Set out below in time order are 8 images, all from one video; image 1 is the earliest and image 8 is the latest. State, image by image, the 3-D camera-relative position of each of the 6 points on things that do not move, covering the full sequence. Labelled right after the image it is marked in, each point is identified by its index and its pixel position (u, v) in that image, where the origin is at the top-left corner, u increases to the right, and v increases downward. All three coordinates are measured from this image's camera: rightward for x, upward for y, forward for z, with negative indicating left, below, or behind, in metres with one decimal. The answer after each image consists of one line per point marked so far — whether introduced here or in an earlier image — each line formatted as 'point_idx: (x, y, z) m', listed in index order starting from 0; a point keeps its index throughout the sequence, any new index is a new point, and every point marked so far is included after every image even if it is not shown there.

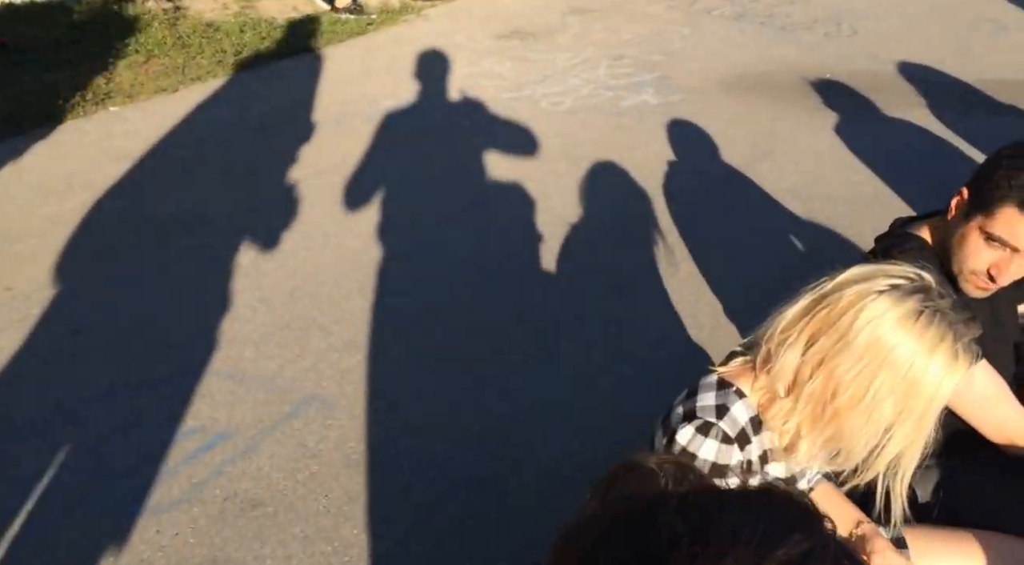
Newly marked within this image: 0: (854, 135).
0: (+1.9, +0.8, +4.6) m
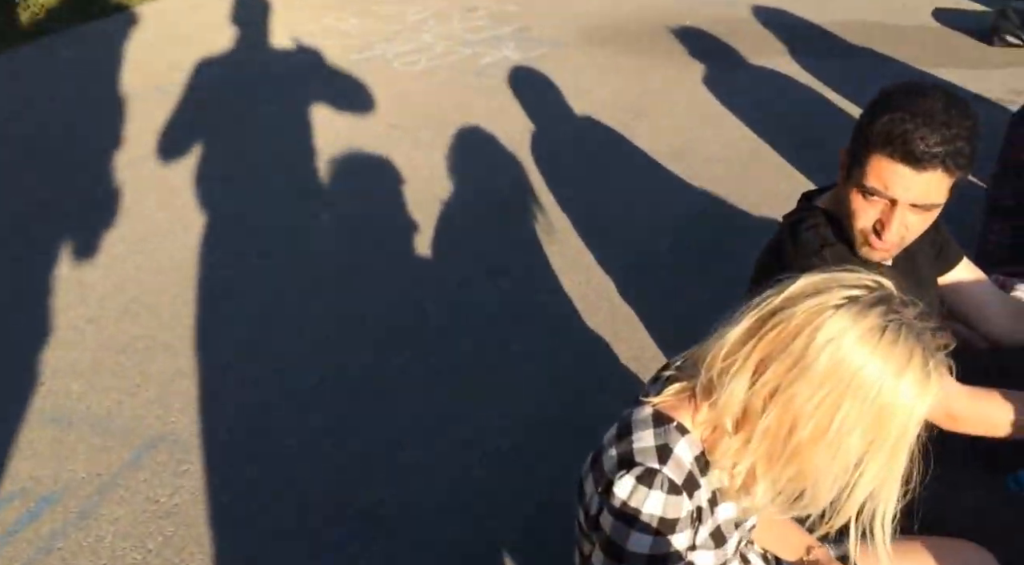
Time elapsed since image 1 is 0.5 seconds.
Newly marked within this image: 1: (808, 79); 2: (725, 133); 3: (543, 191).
0: (+1.1, +1.0, +4.5) m
1: (+1.6, +1.1, +4.5) m
2: (+1.0, +0.7, +4.1) m
3: (+0.1, +0.4, +3.6) m
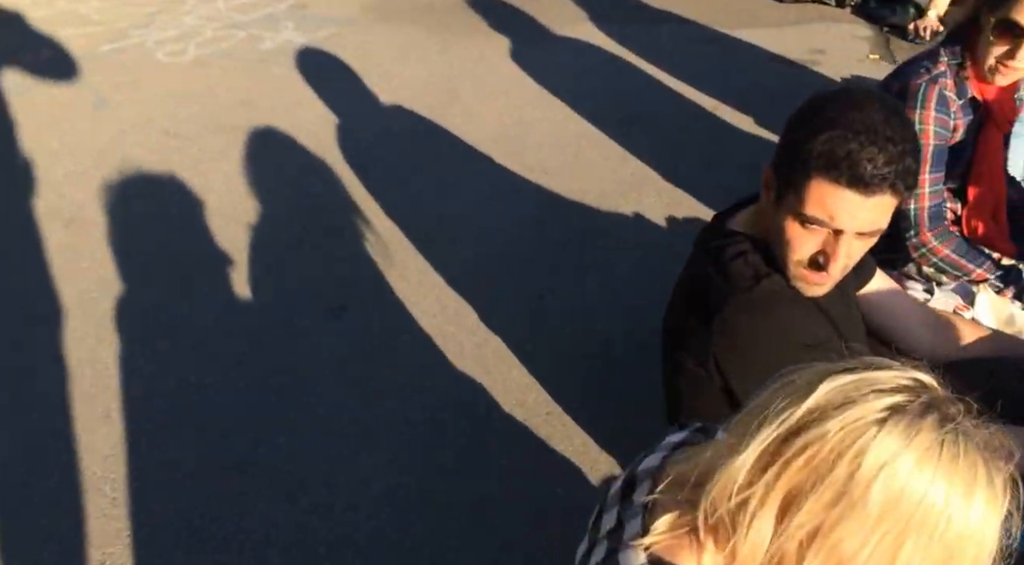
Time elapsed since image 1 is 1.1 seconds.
0: (+0.1, +1.1, +4.2) m
1: (+0.6, +1.2, +4.4) m
2: (+0.2, +0.8, +3.8) m
3: (-0.5, +0.3, +3.2) m
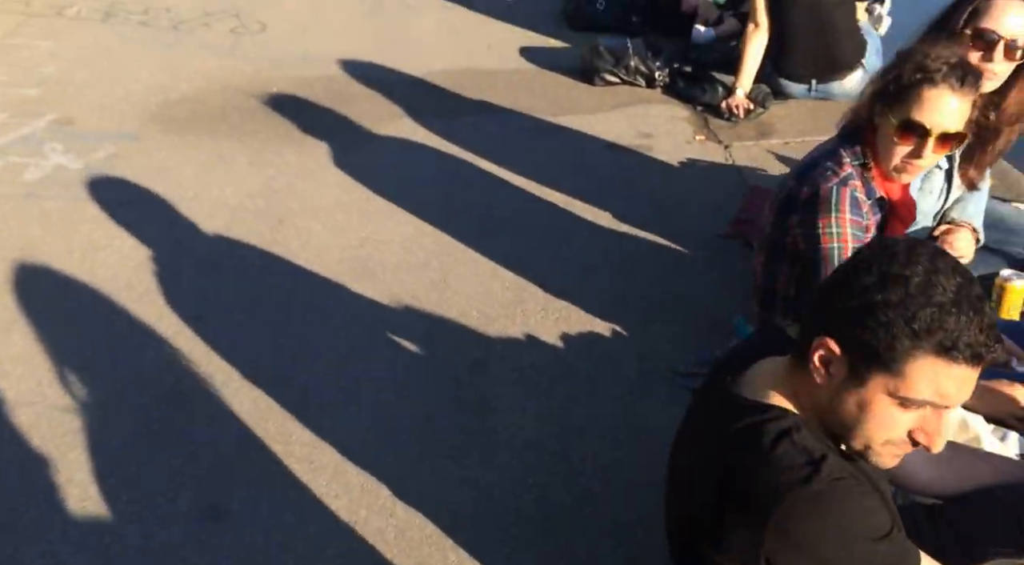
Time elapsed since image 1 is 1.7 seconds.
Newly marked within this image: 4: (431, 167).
0: (-0.7, +0.5, +3.9) m
1: (-0.3, +0.7, +4.2) m
2: (-0.5, +0.2, +3.5) m
3: (-0.9, -0.3, +2.7) m
4: (-0.4, +0.5, +3.9) m
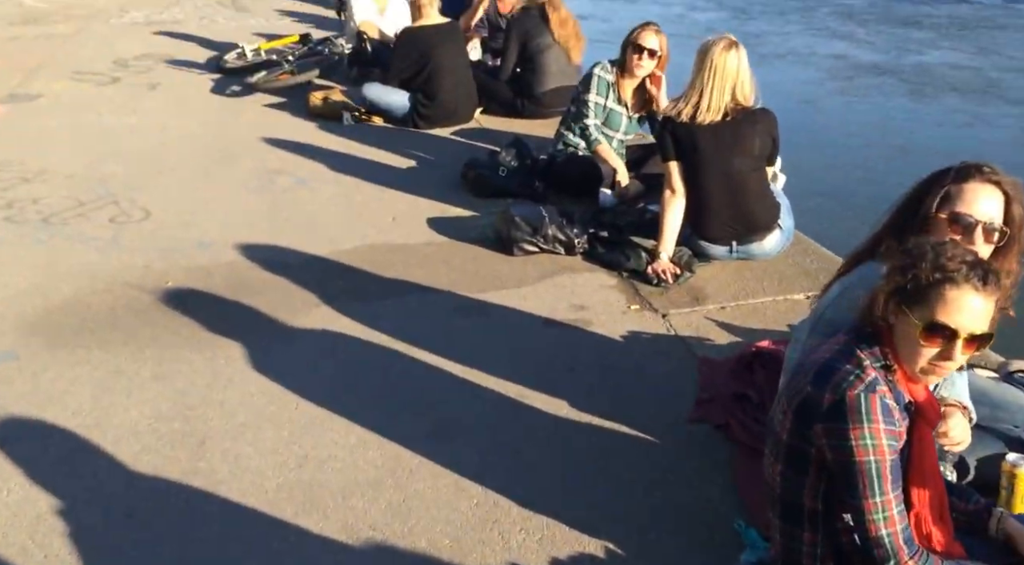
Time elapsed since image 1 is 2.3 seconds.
0: (-0.9, -0.4, +3.5) m
1: (-0.6, -0.2, +3.9) m
2: (-0.7, -0.6, +3.1) m
3: (-0.9, -1.0, +2.2) m
4: (-0.6, -0.3, +3.6) m
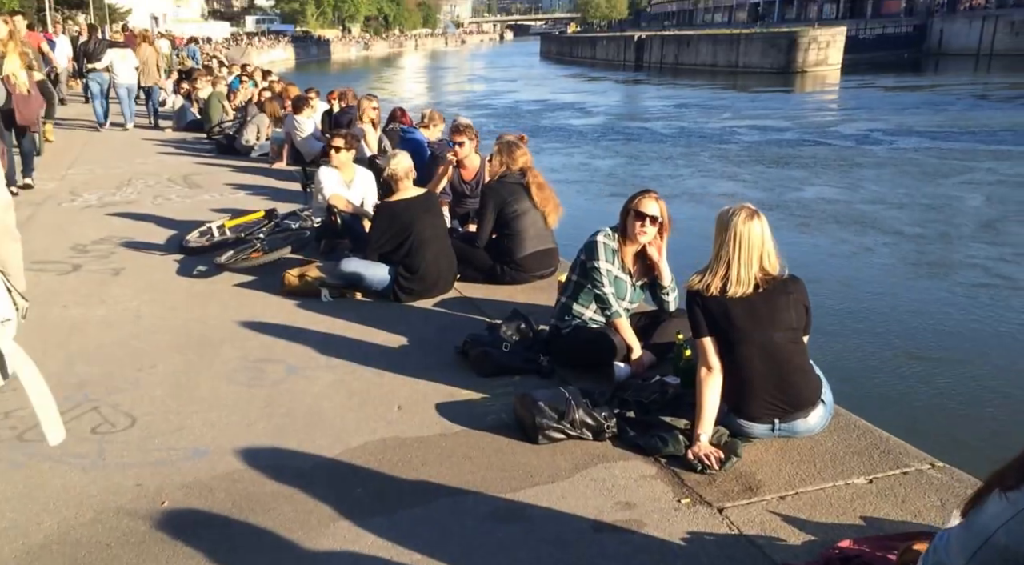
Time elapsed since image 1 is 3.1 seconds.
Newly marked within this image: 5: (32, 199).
0: (-0.7, -1.2, +3.0) m
1: (-0.4, -1.1, +3.4) m
2: (-0.3, -1.3, +2.6) m
3: (-0.5, -1.5, +1.6) m
4: (-0.4, -1.2, +3.1) m
5: (-5.2, +0.9, +9.1) m
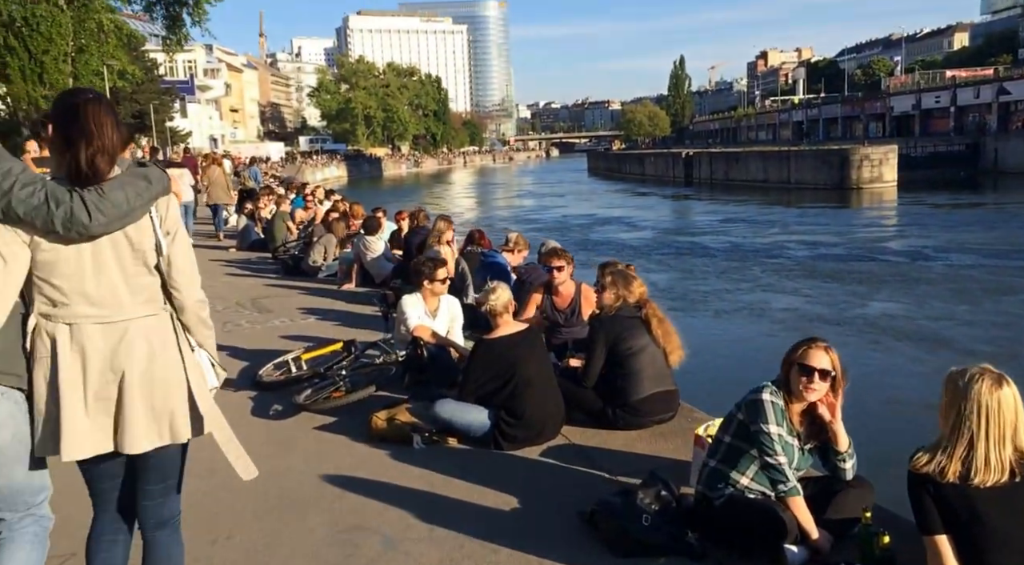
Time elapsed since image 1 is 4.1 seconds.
0: (0.0, -1.7, +2.0) m
1: (+0.3, -1.7, +2.4) m
2: (+0.3, -1.8, +1.6) m
3: (+0.1, -1.9, +0.6) m
4: (+0.3, -1.7, +2.1) m
5: (-4.3, -0.4, +8.5) m
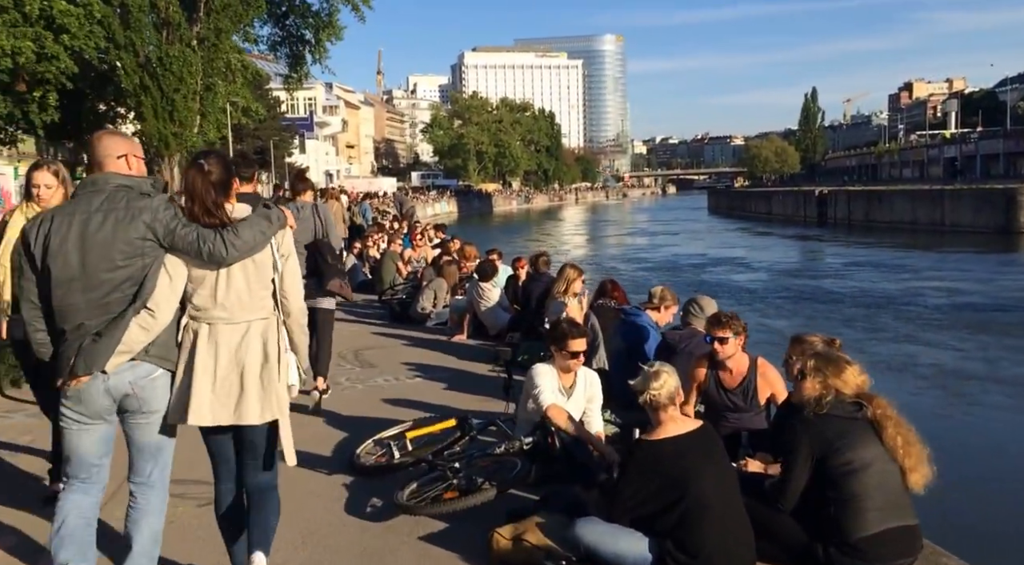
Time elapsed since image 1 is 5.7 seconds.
0: (+0.4, -2.0, +0.3) m
1: (+0.7, -2.0, +0.6) m
2: (+0.6, -2.0, -0.2) m
3: (+0.3, -2.1, -1.2) m
4: (+0.6, -2.0, +0.3) m
5: (-3.1, -0.8, +7.3) m
